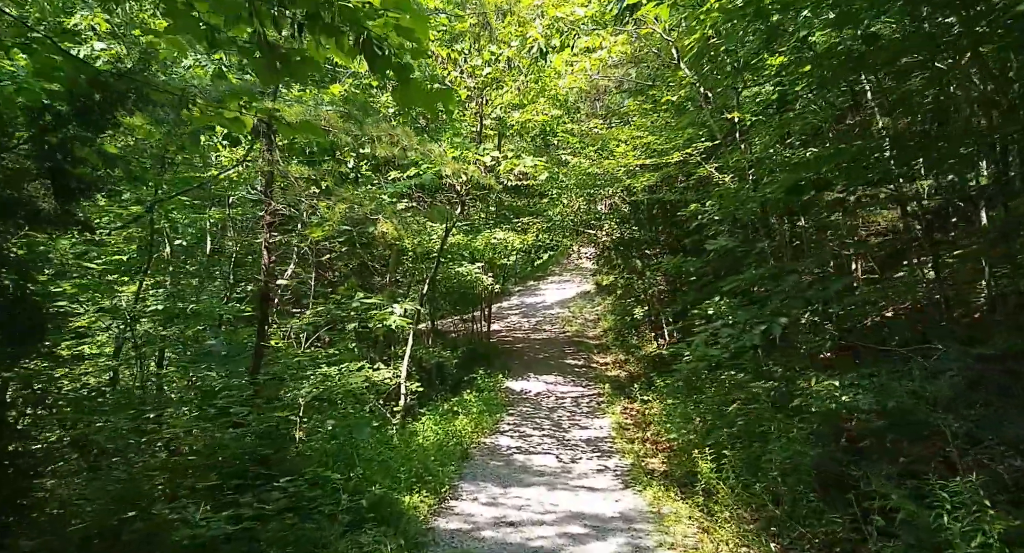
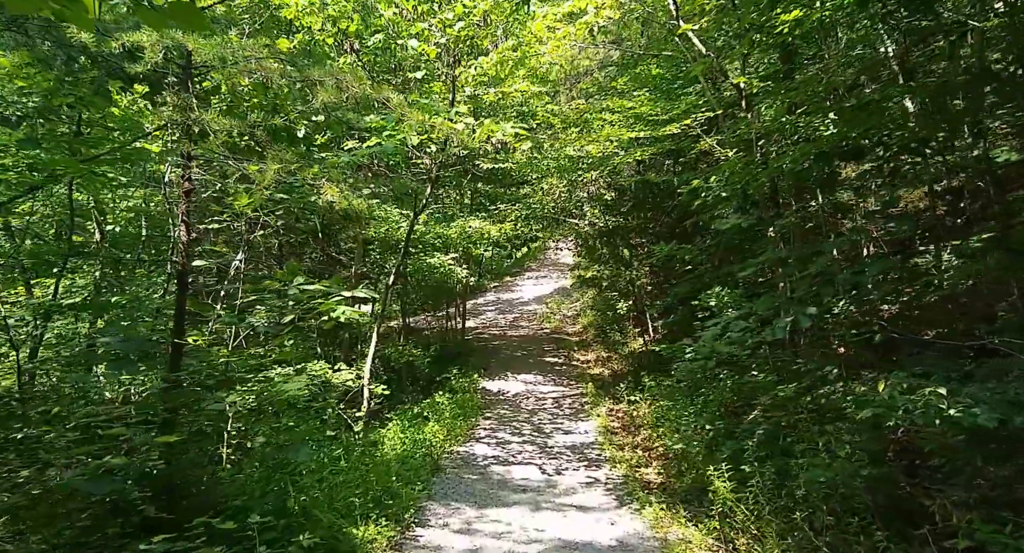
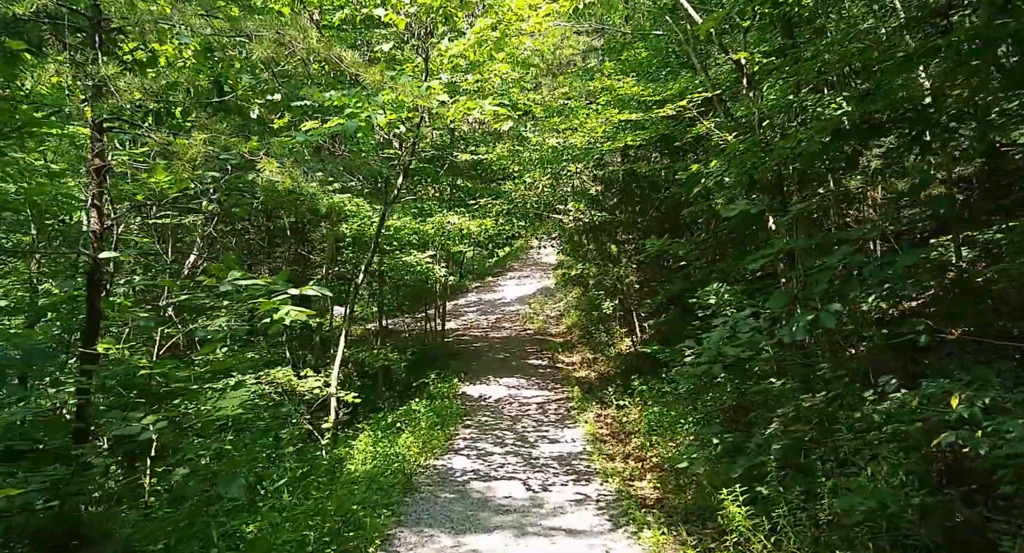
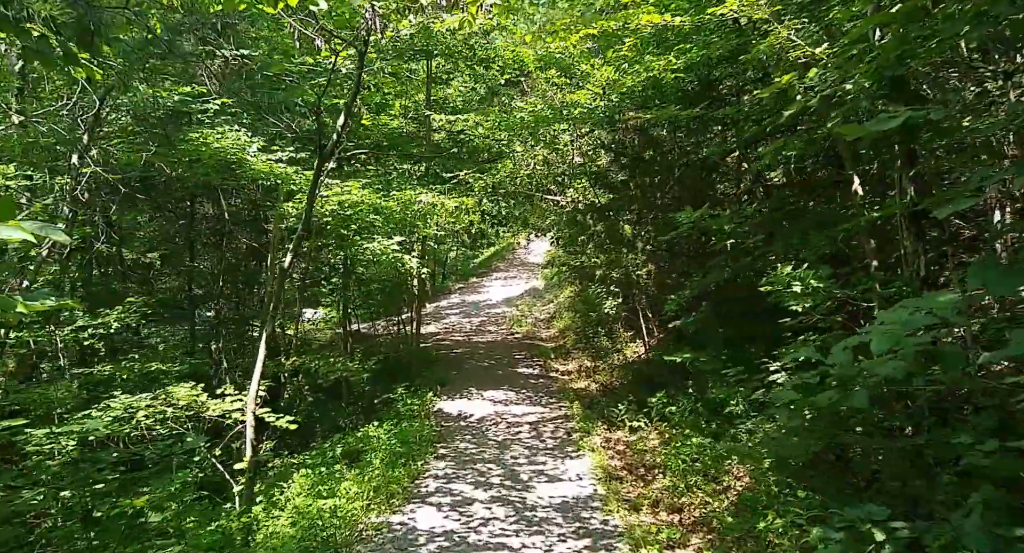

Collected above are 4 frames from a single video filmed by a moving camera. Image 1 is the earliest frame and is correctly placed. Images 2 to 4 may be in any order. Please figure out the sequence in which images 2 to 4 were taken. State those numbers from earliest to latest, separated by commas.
2, 3, 4
